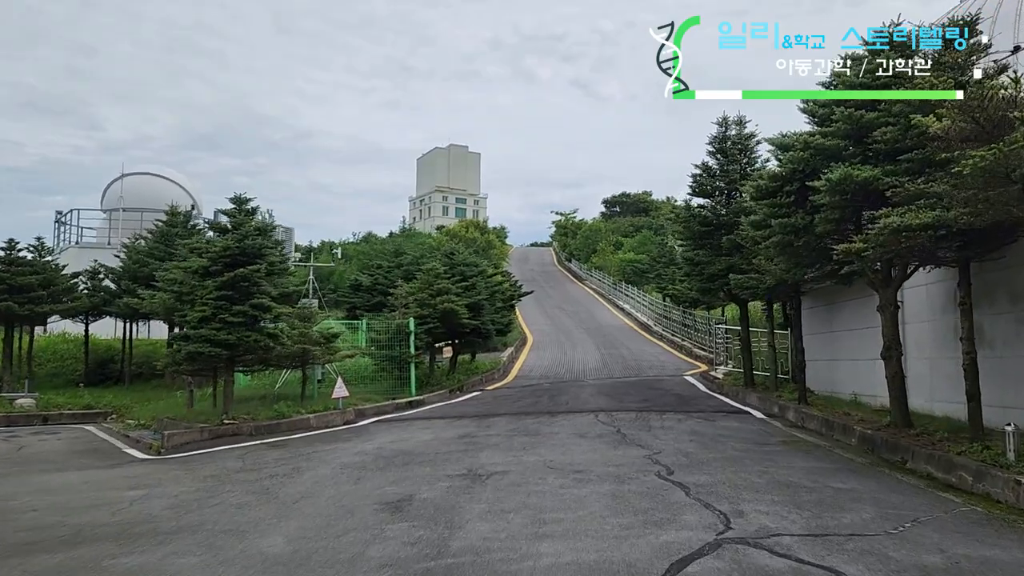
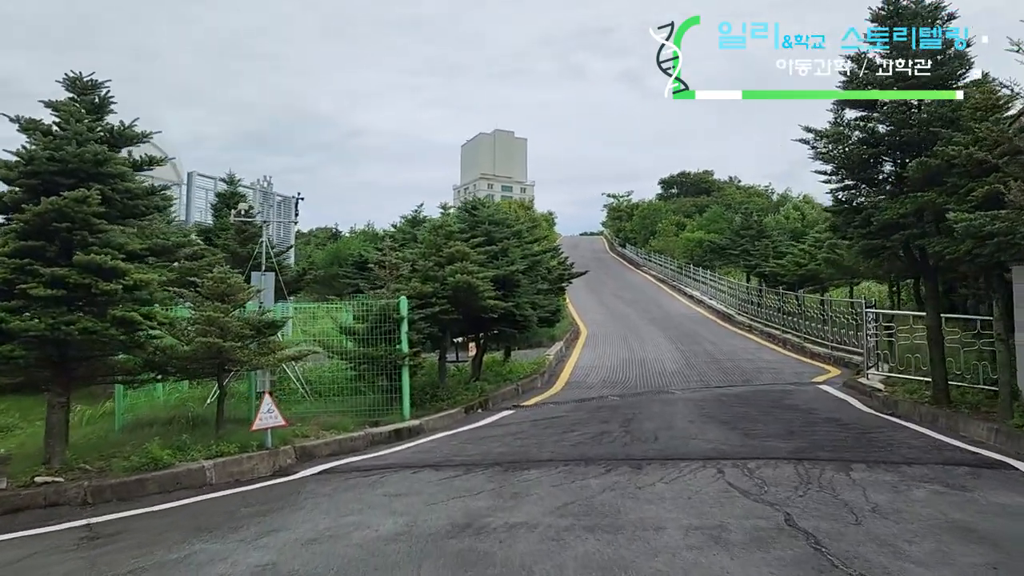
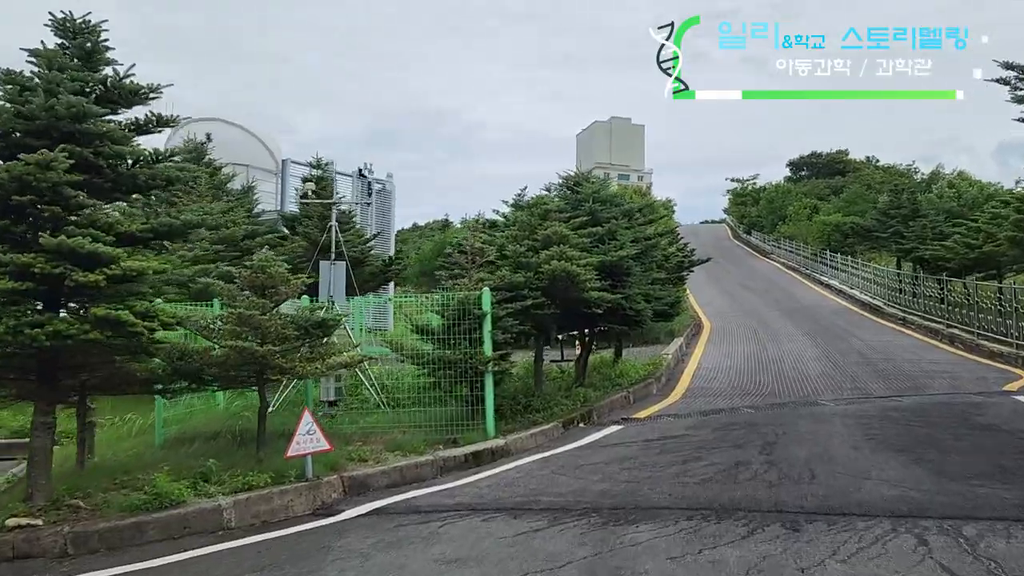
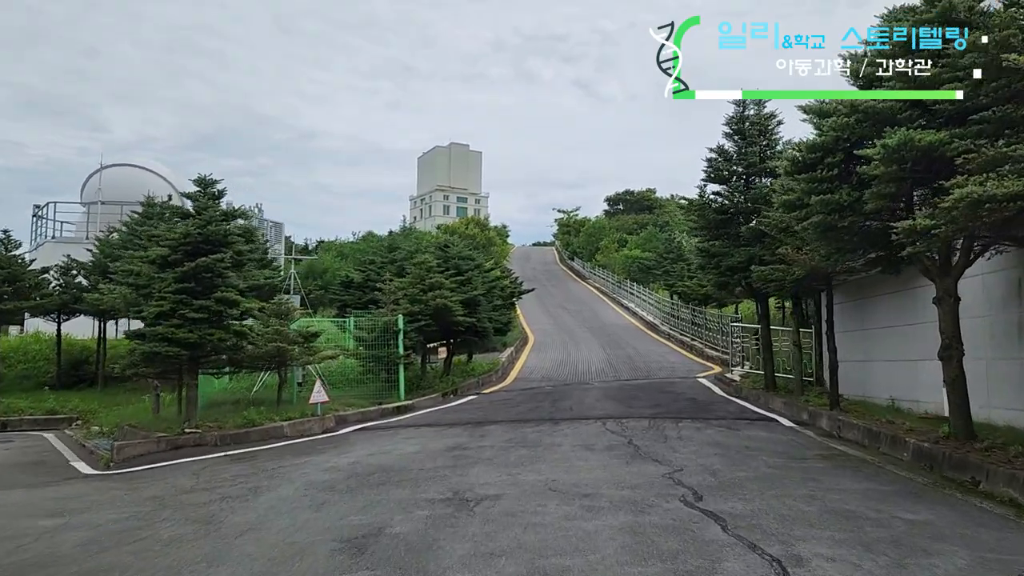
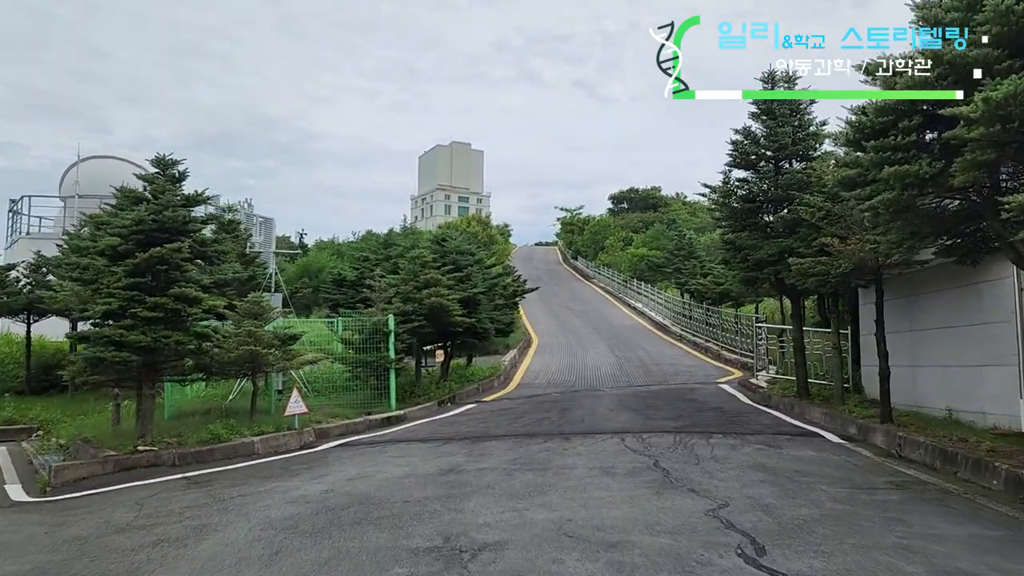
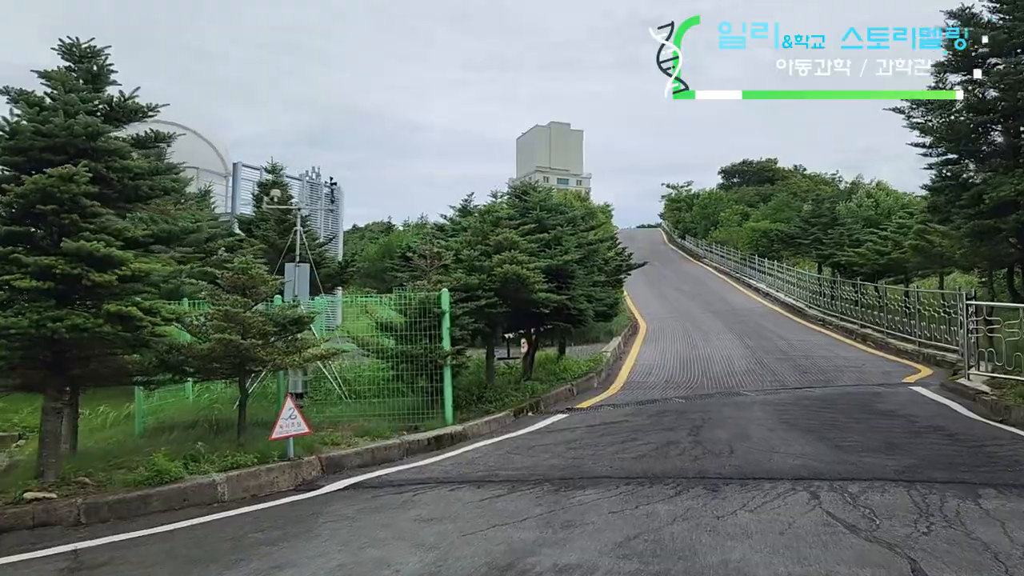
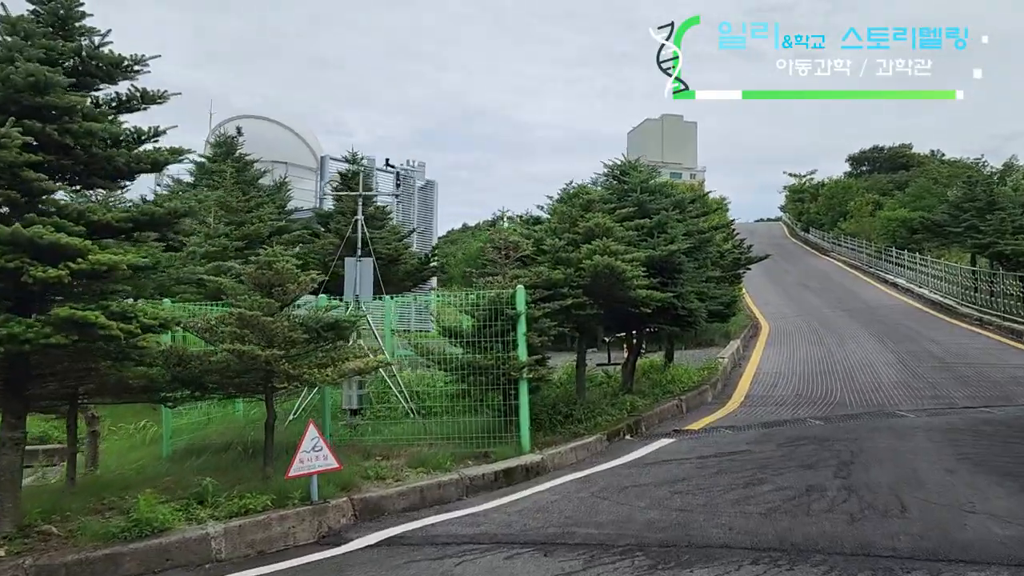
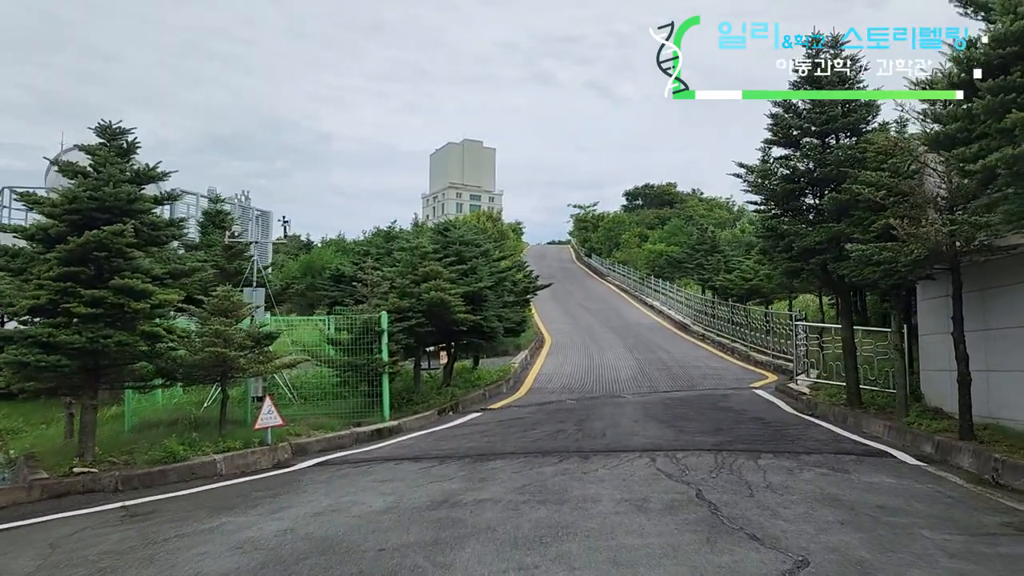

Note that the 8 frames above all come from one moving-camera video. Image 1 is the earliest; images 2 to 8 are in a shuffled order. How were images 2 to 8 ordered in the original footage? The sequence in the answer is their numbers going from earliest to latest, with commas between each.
4, 5, 8, 2, 6, 3, 7
